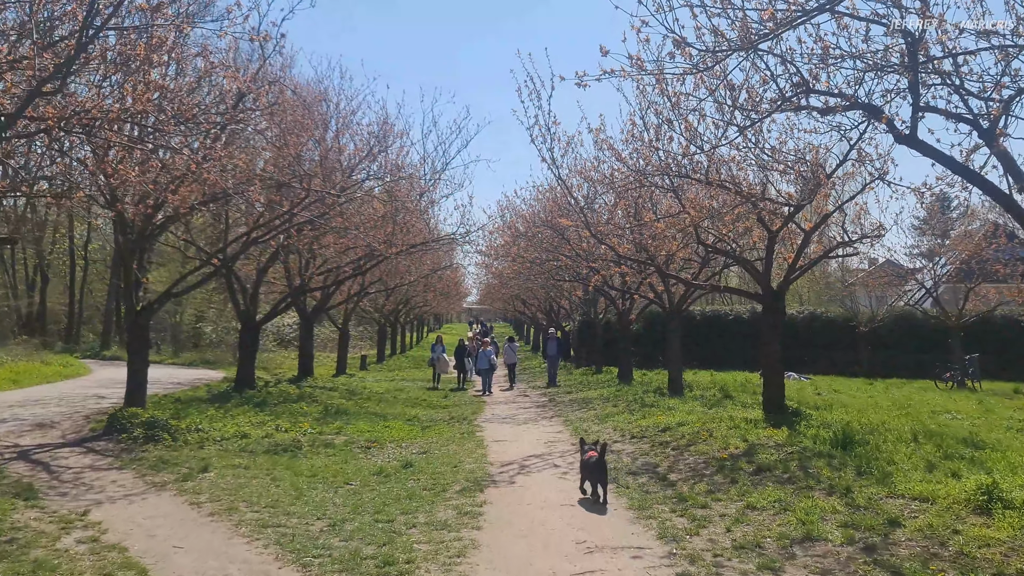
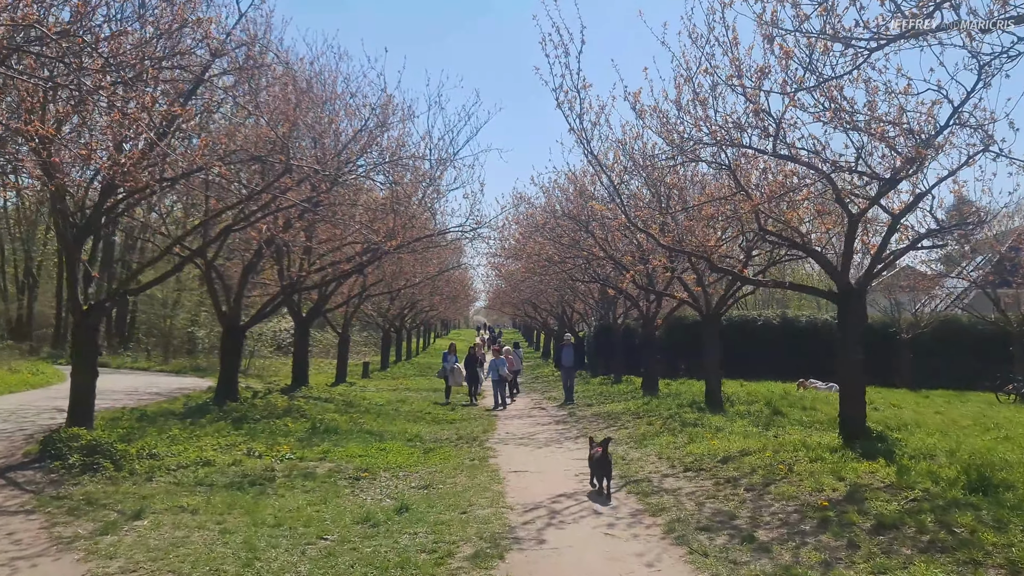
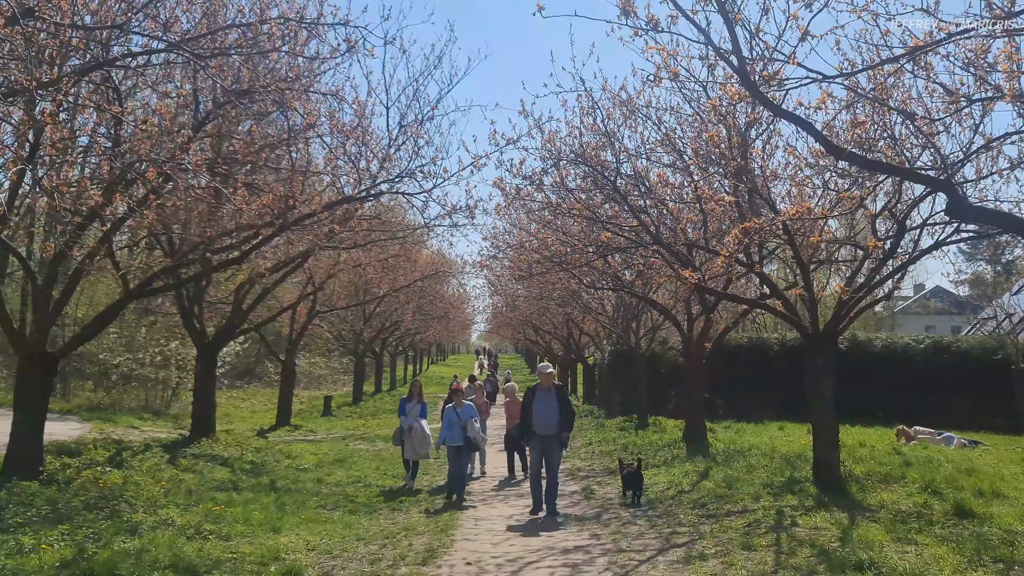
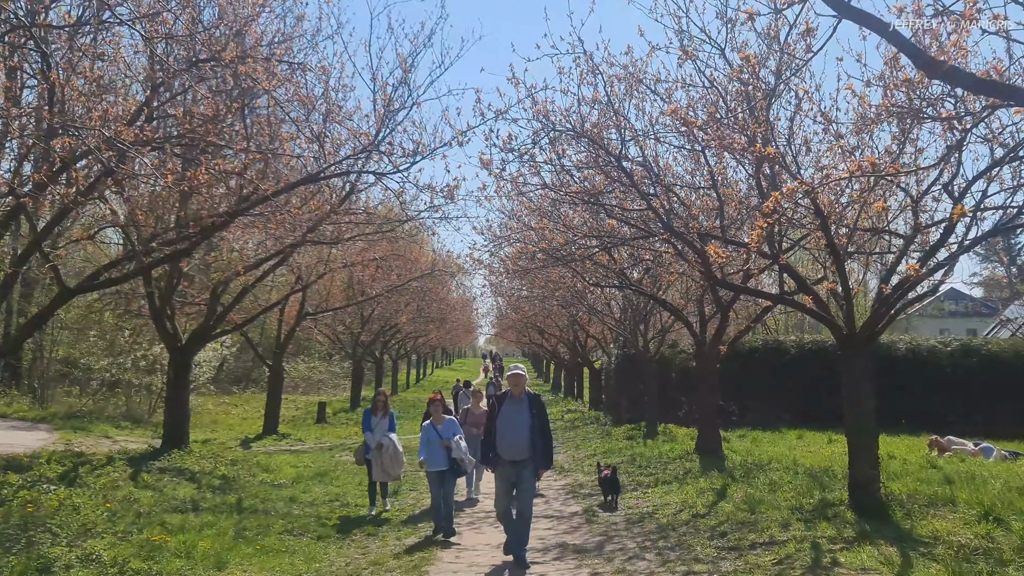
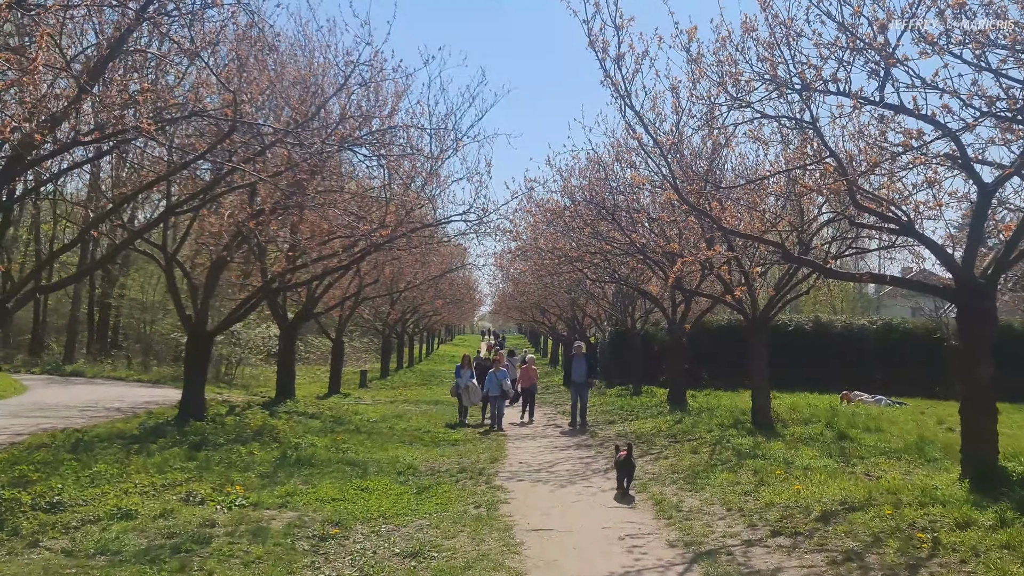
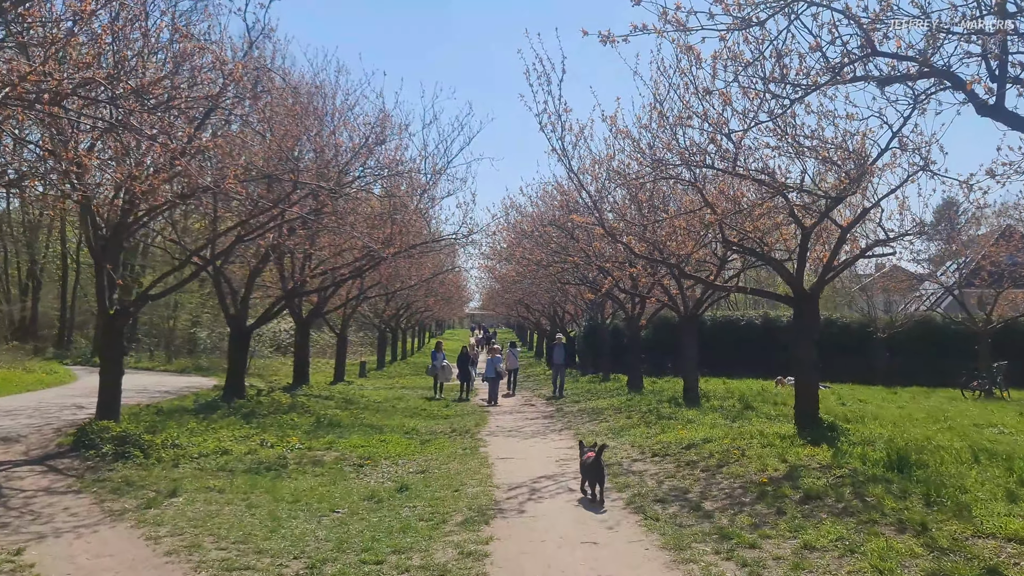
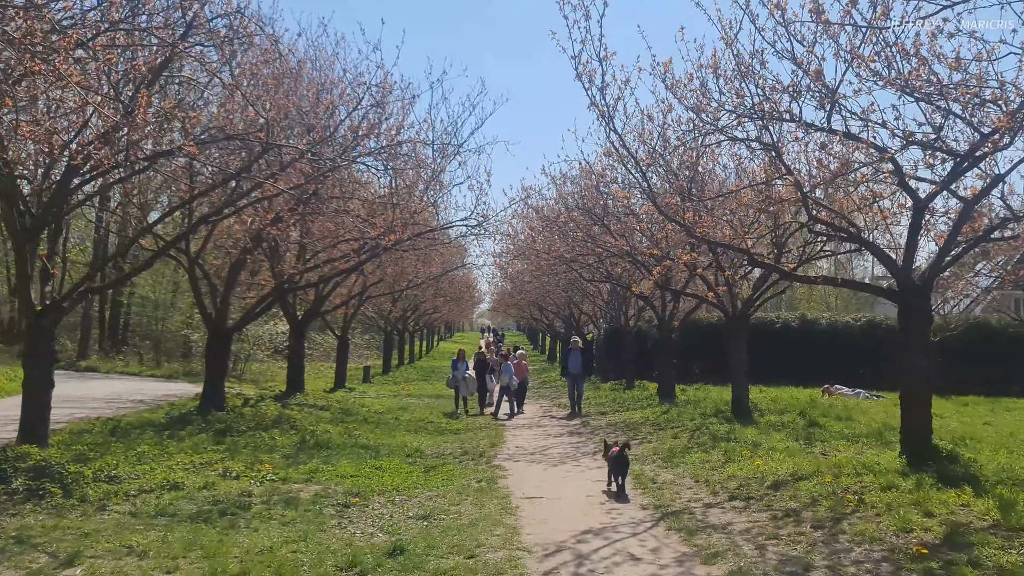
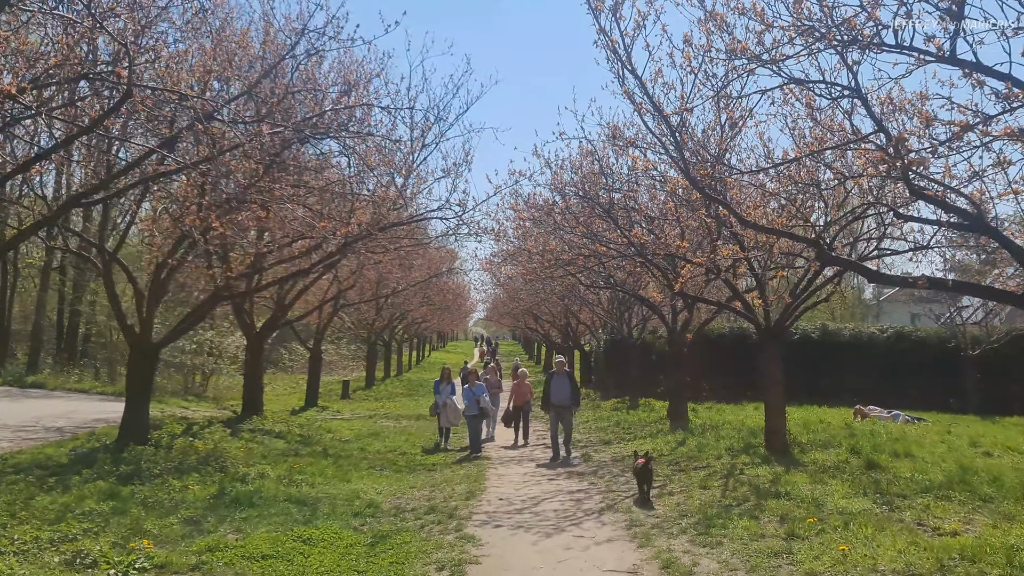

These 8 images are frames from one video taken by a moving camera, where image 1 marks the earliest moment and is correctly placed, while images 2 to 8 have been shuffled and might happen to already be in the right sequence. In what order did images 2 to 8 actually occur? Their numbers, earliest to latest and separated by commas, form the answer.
6, 2, 7, 5, 8, 3, 4
